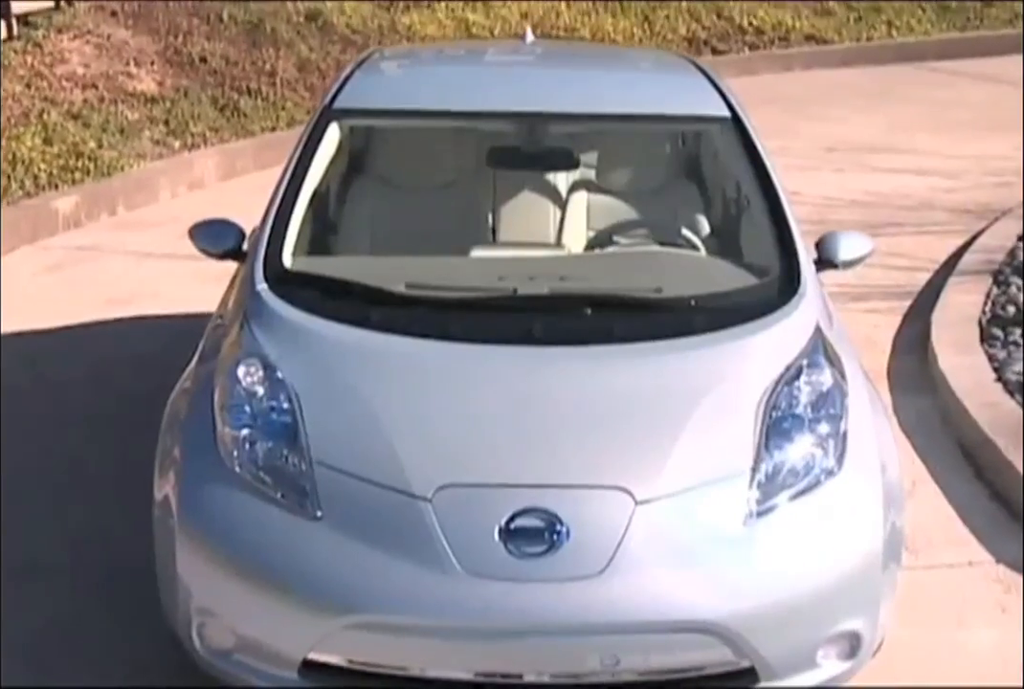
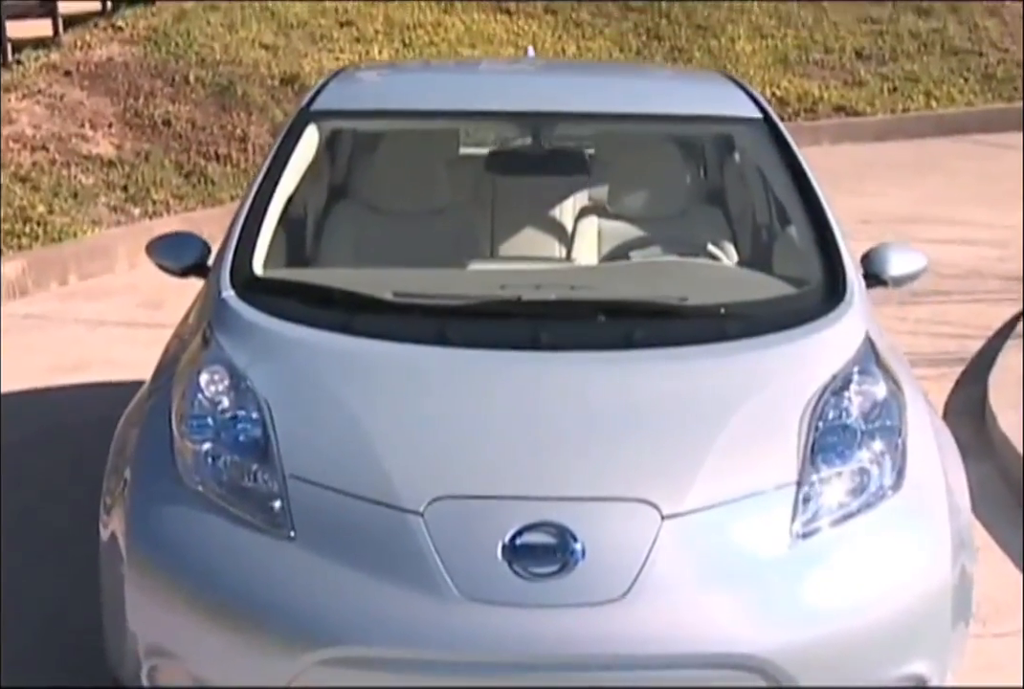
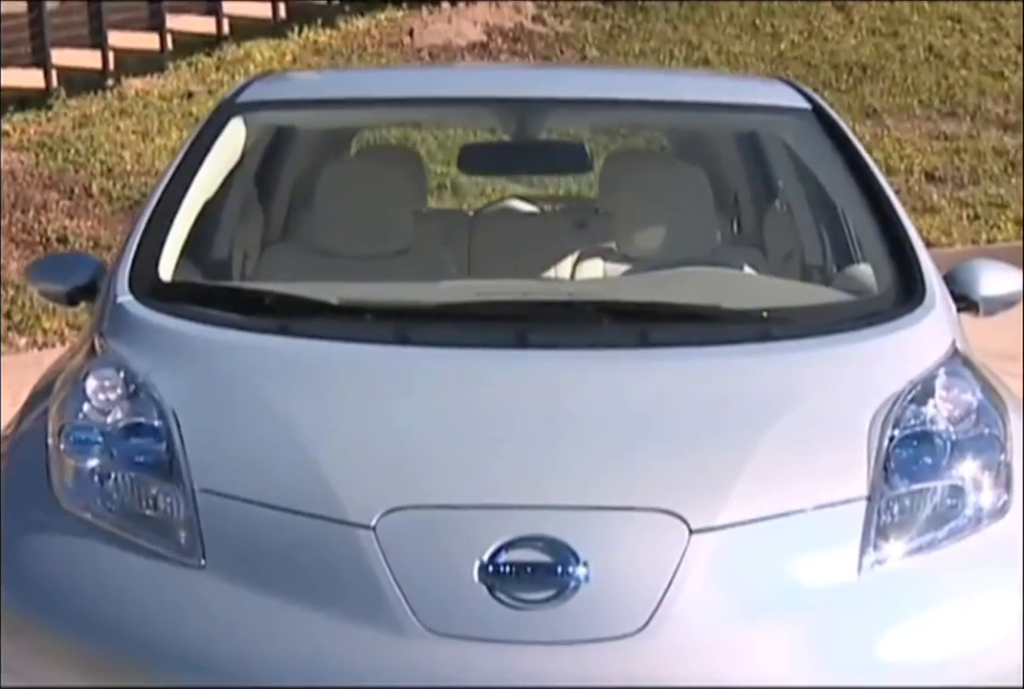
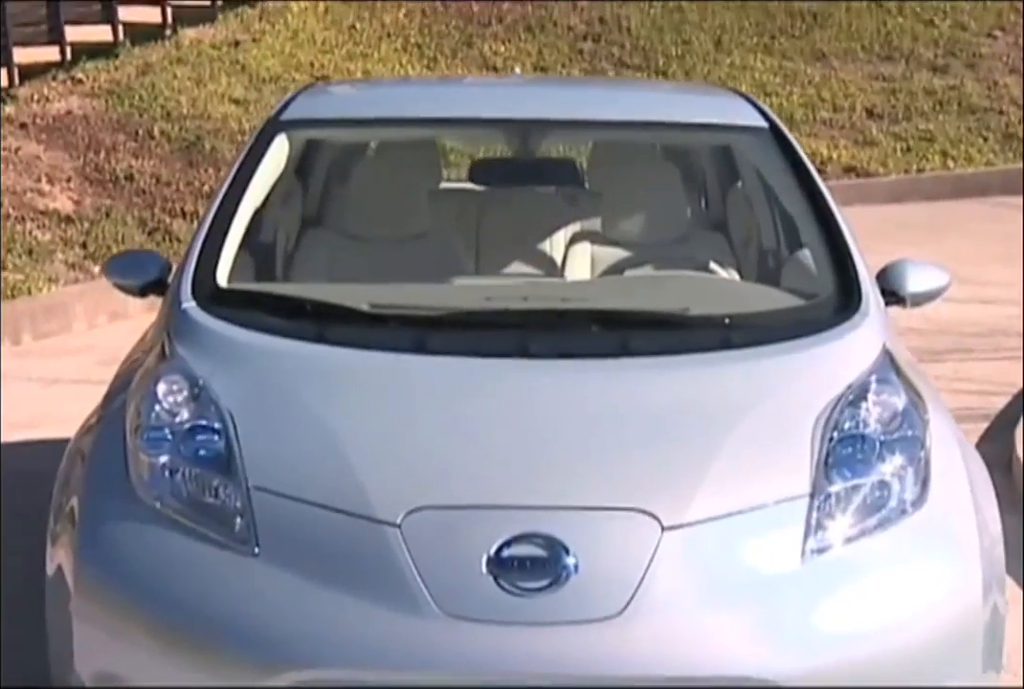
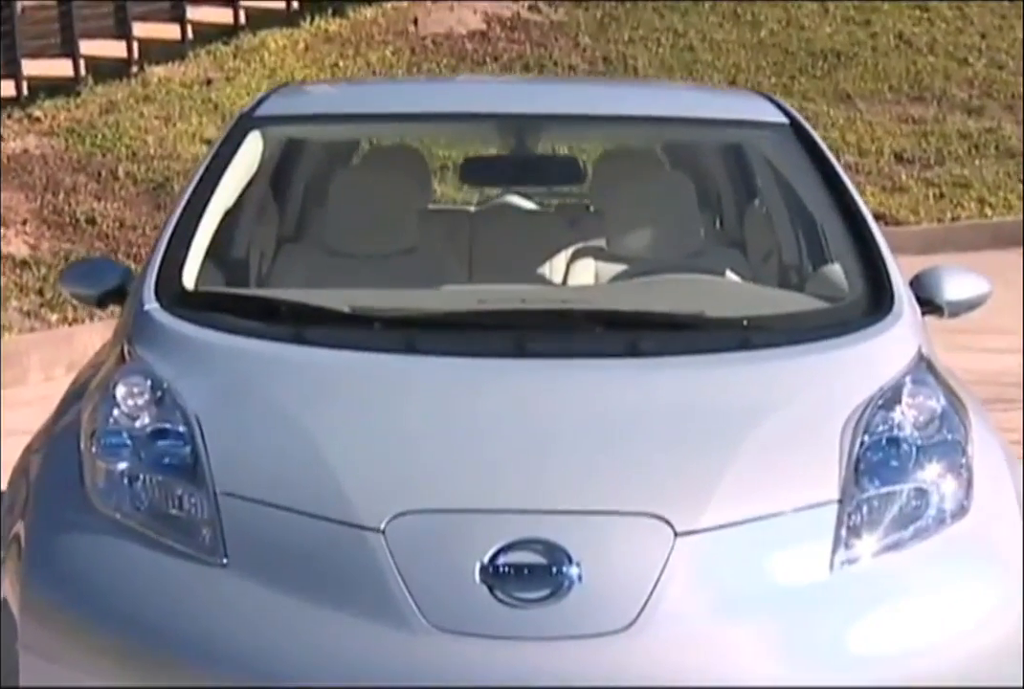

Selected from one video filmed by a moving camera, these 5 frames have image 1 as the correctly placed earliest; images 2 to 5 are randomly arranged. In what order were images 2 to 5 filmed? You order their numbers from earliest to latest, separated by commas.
2, 4, 5, 3
